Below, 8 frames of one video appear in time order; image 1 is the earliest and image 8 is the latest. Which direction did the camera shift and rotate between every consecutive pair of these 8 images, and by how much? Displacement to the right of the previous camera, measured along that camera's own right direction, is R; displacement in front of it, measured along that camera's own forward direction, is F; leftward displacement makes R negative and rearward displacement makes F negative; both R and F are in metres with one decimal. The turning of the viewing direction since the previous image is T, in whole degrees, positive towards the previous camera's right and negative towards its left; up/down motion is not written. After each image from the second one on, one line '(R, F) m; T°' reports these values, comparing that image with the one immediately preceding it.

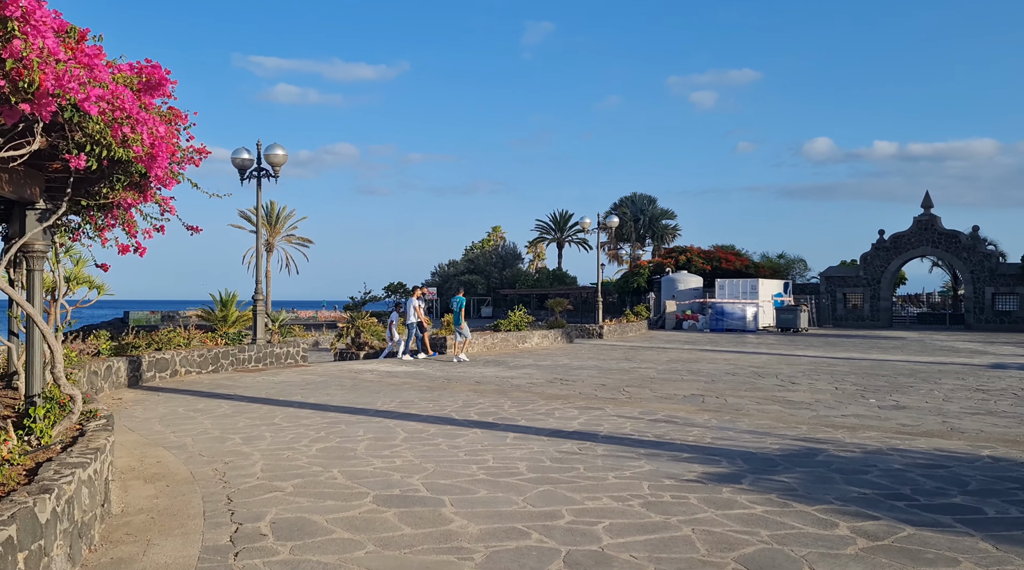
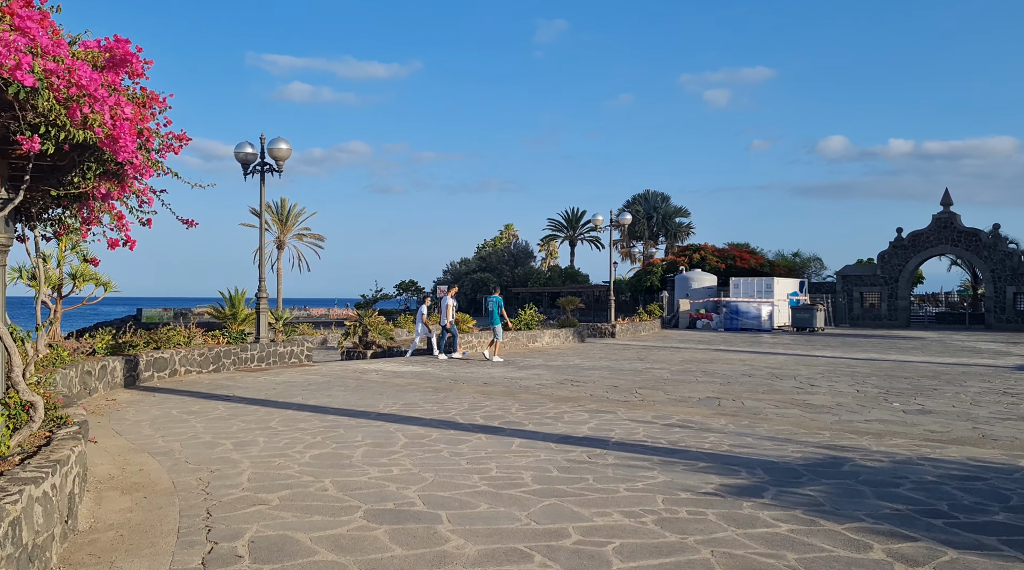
(+0.1, +0.5) m; -1°
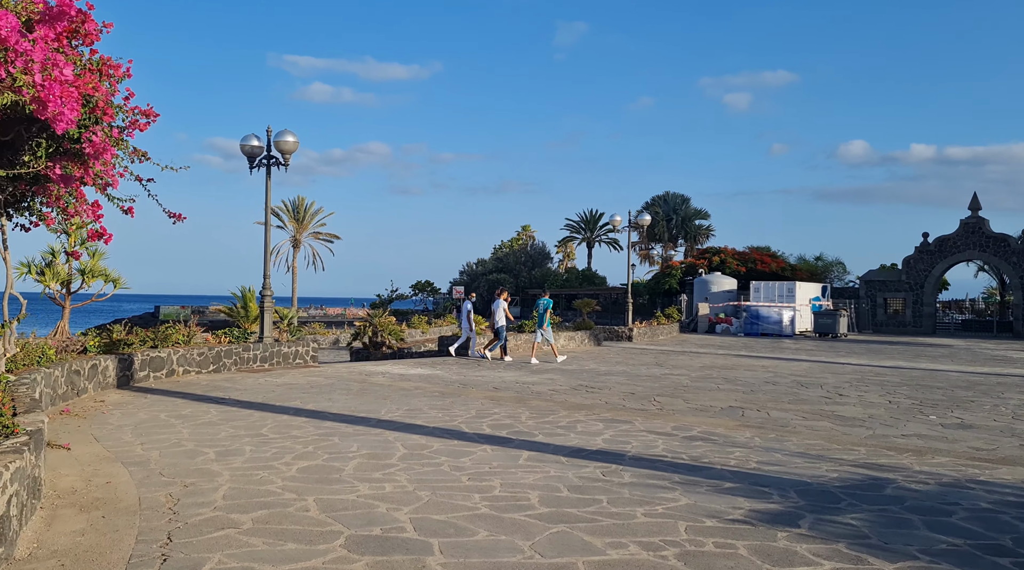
(+0.1, +0.7) m; -1°
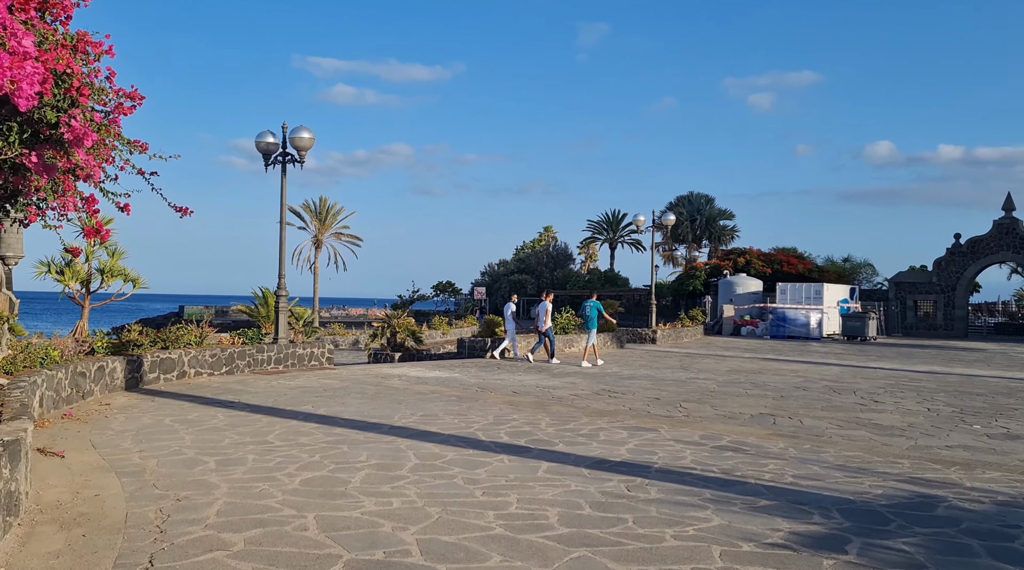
(0.0, +0.5) m; -1°
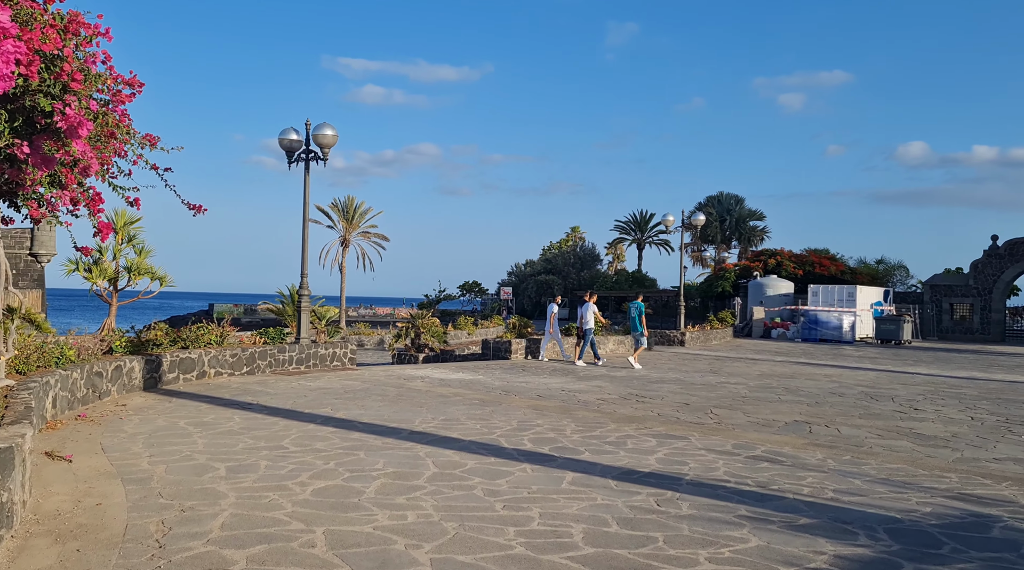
(0.0, +0.4) m; -2°
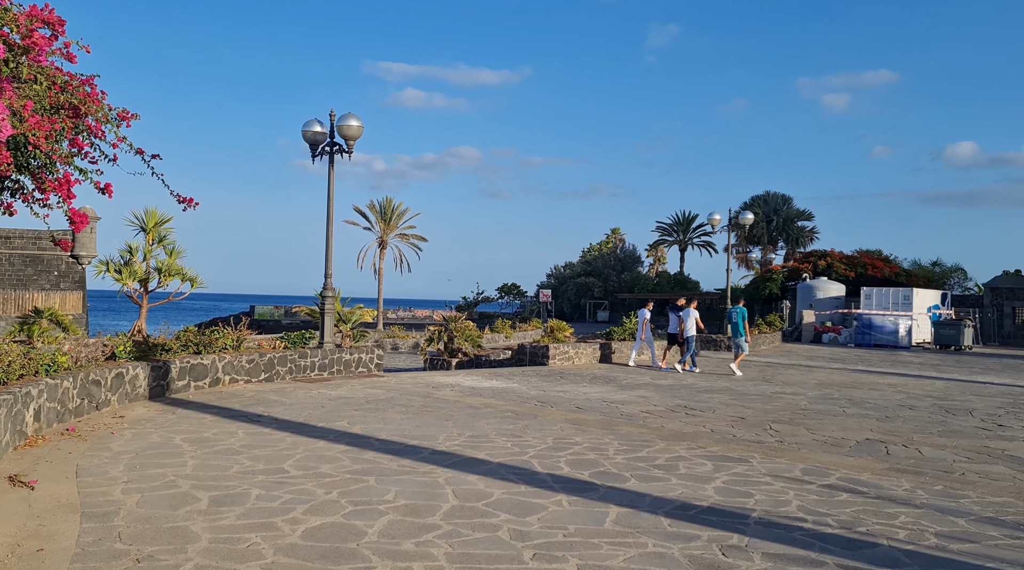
(0.0, +1.2) m; -2°
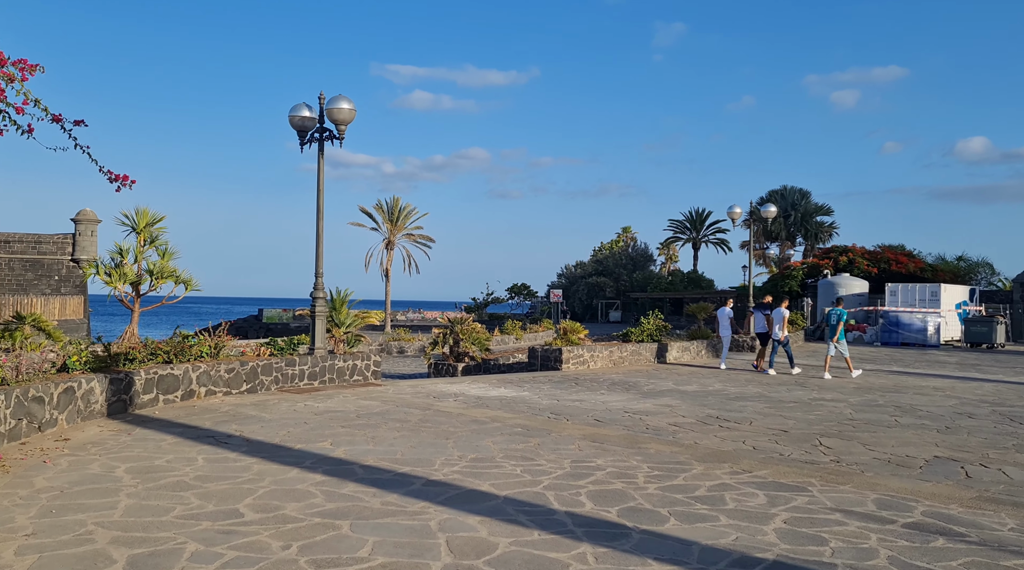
(0.0, +1.5) m; -1°
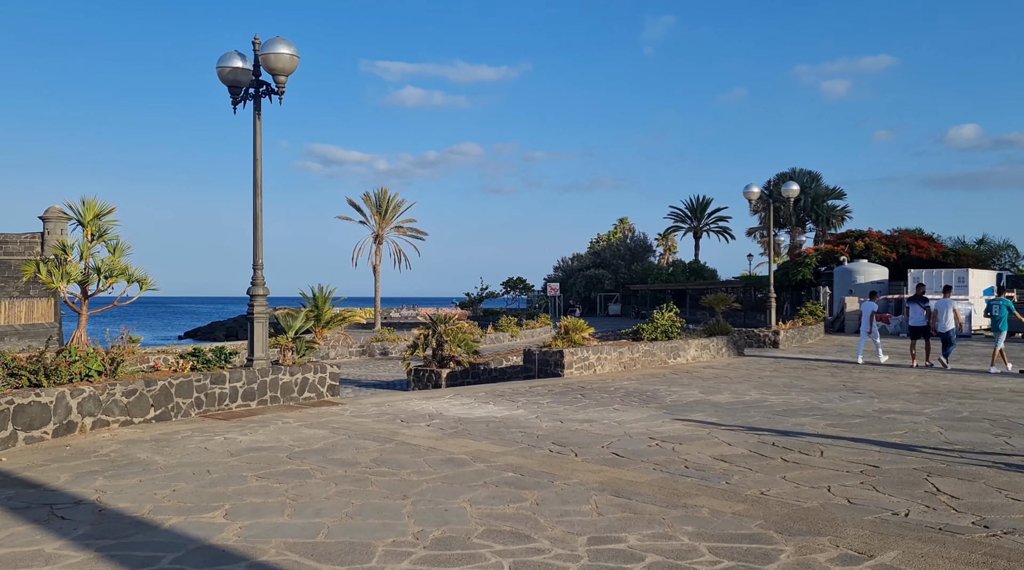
(+0.1, +3.0) m; 0°
